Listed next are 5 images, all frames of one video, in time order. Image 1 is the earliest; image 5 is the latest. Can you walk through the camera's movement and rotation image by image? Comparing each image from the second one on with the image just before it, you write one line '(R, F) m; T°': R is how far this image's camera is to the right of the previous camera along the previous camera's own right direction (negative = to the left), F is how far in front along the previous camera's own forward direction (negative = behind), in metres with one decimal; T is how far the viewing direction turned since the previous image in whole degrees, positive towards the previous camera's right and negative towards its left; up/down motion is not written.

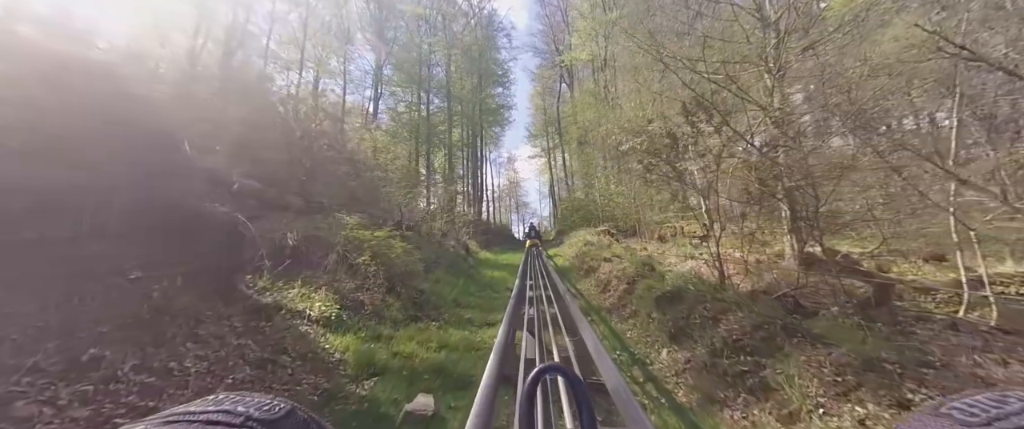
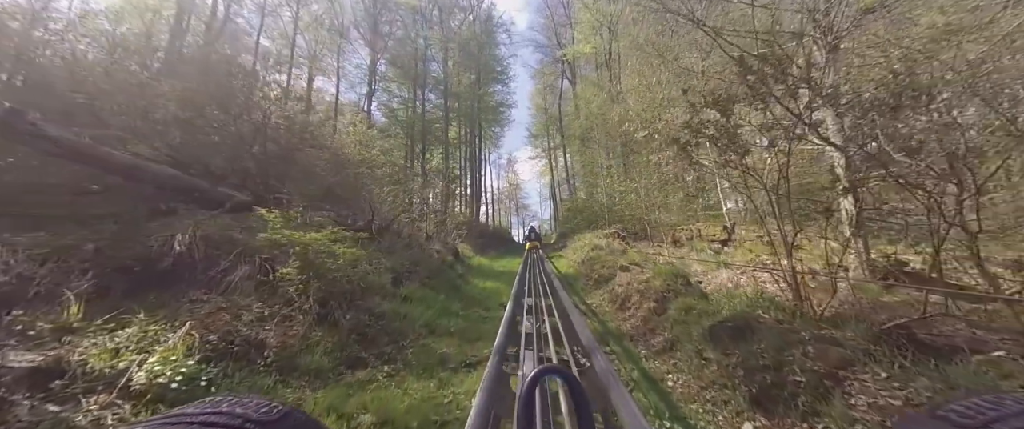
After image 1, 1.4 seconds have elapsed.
(+0.1, +1.3) m; 0°
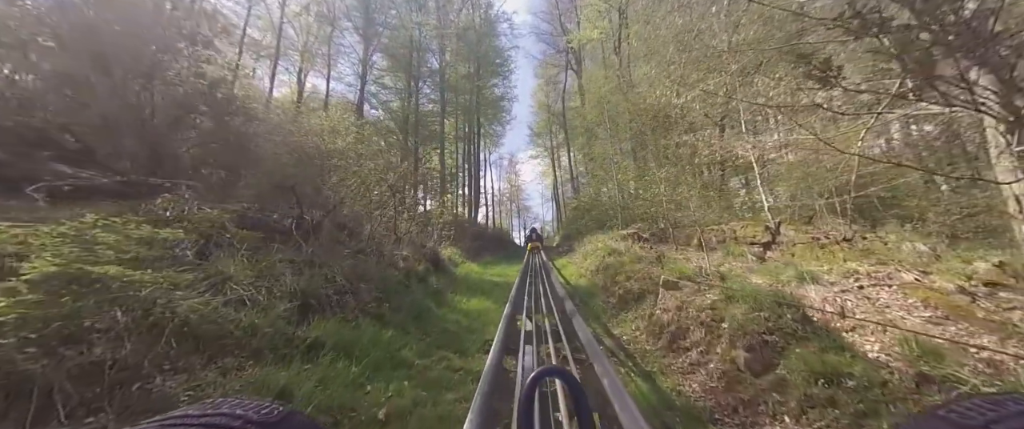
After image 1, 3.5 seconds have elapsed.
(+0.1, +1.9) m; 0°
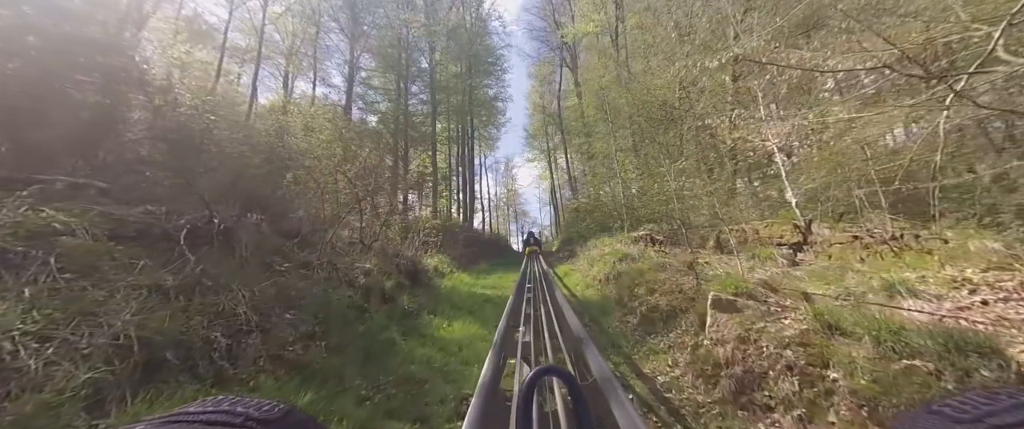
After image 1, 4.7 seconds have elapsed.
(+0.1, +1.2) m; 0°
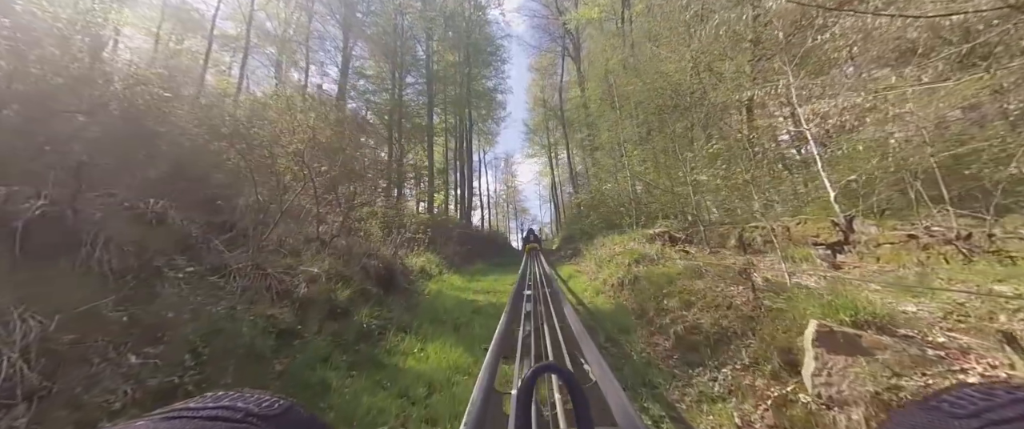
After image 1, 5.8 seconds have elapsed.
(+0.1, +1.1) m; 0°
